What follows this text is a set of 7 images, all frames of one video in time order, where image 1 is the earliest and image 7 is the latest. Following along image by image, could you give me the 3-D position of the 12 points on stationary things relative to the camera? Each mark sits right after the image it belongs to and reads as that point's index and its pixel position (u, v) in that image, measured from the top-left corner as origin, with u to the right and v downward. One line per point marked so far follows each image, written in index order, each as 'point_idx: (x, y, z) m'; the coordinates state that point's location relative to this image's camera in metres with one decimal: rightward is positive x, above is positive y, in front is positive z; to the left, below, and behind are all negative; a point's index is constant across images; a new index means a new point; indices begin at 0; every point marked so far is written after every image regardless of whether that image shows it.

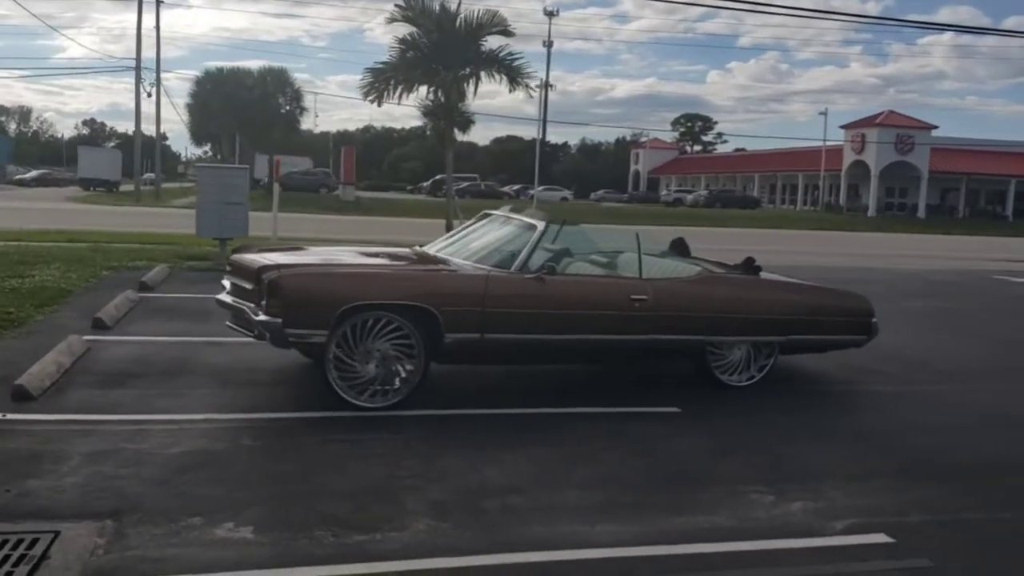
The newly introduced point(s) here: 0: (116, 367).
0: (-3.0, -0.6, +8.2) m
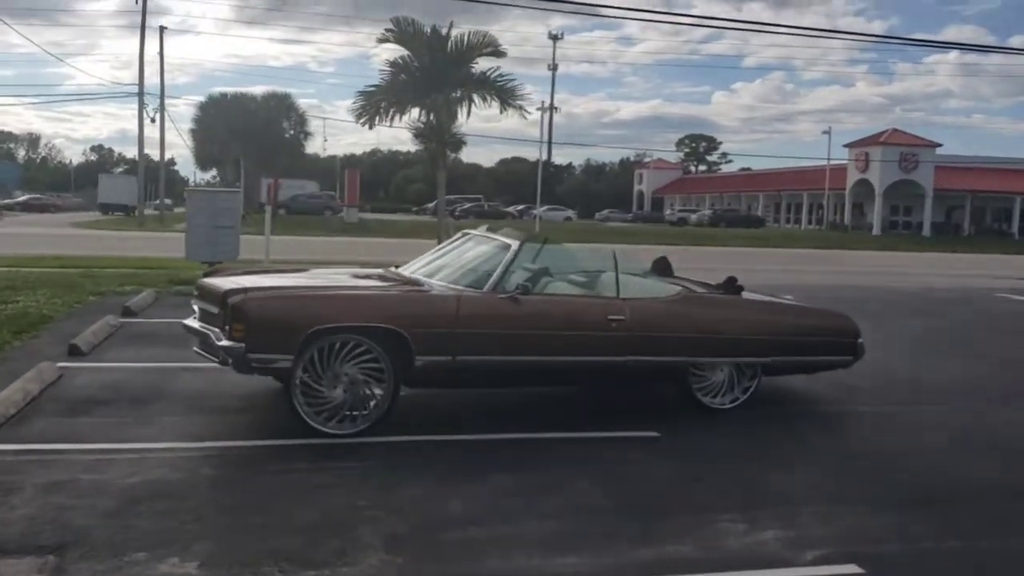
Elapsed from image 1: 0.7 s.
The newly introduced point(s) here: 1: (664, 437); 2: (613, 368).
0: (-3.2, -0.8, +8.0) m
1: (+1.0, -1.0, +7.5) m
2: (+0.7, -0.6, +7.9) m
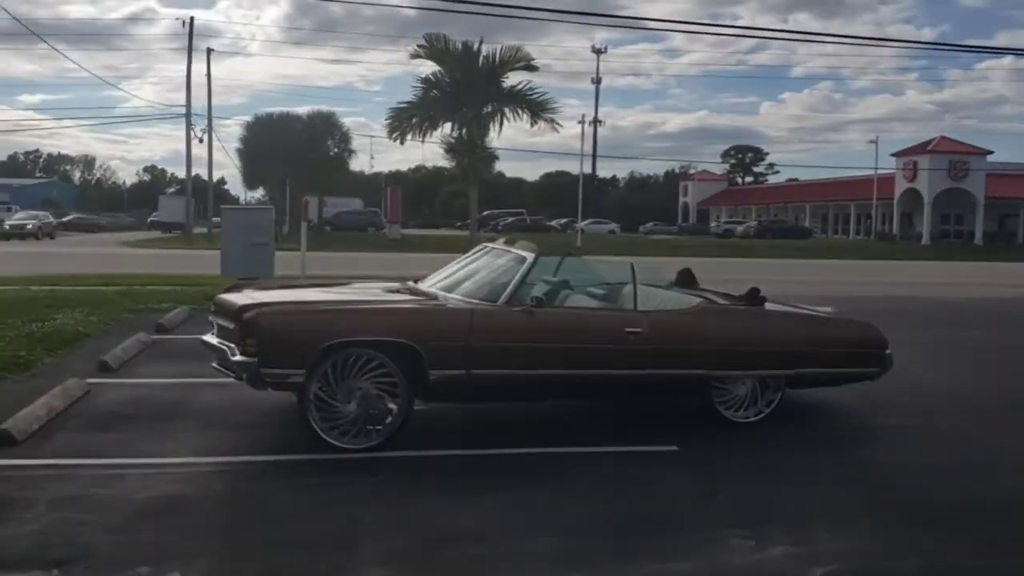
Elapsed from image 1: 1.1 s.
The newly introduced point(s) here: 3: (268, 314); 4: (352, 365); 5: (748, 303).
0: (-3.0, -0.9, +8.1) m
1: (+1.2, -1.1, +7.4) m
2: (+0.9, -0.7, +7.8) m
3: (-1.6, -0.2, +6.9) m
4: (-1.1, -0.5, +7.2) m
5: (+1.9, -0.1, +8.4) m
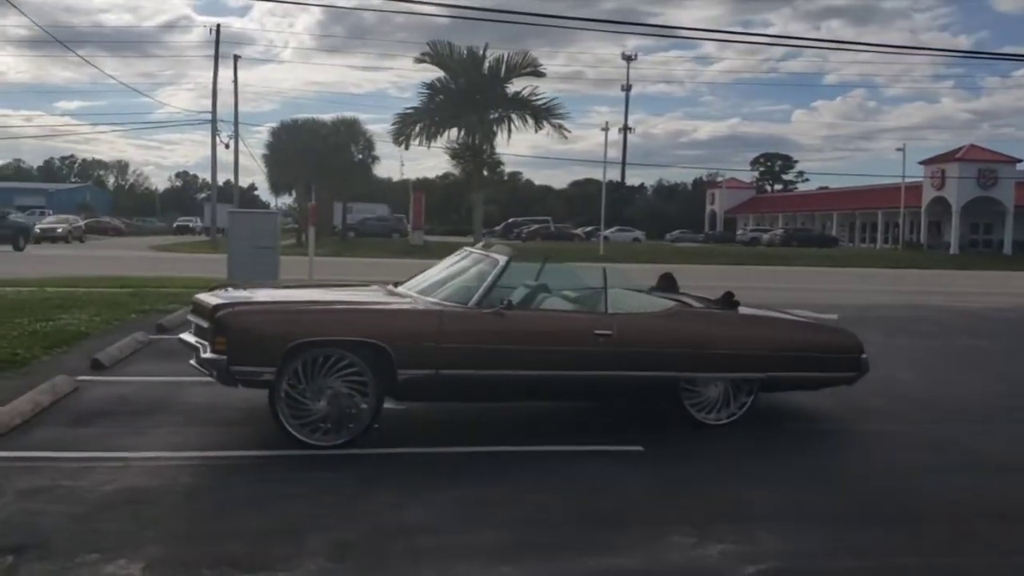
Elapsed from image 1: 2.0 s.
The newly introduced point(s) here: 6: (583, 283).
0: (-3.2, -0.9, +8.4) m
1: (+0.9, -1.1, +7.5) m
2: (+0.7, -0.7, +7.9) m
3: (-1.8, -0.2, +7.1) m
4: (-1.3, -0.5, +7.3) m
5: (+1.7, -0.1, +8.5) m
6: (+0.5, 0.0, +8.1) m
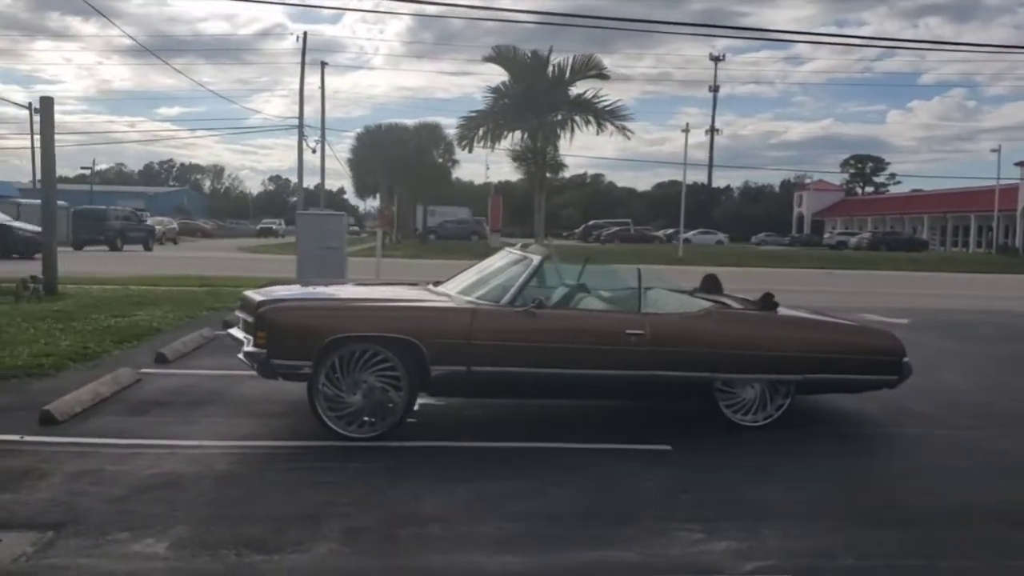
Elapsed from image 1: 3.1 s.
0: (-2.9, -0.9, +8.8) m
1: (+1.1, -1.1, +7.5) m
2: (+0.9, -0.7, +8.0) m
3: (-1.6, -0.2, +7.4) m
4: (-1.1, -0.5, +7.6) m
5: (+2.0, -0.2, +8.5) m
6: (+0.8, 0.0, +8.2) m
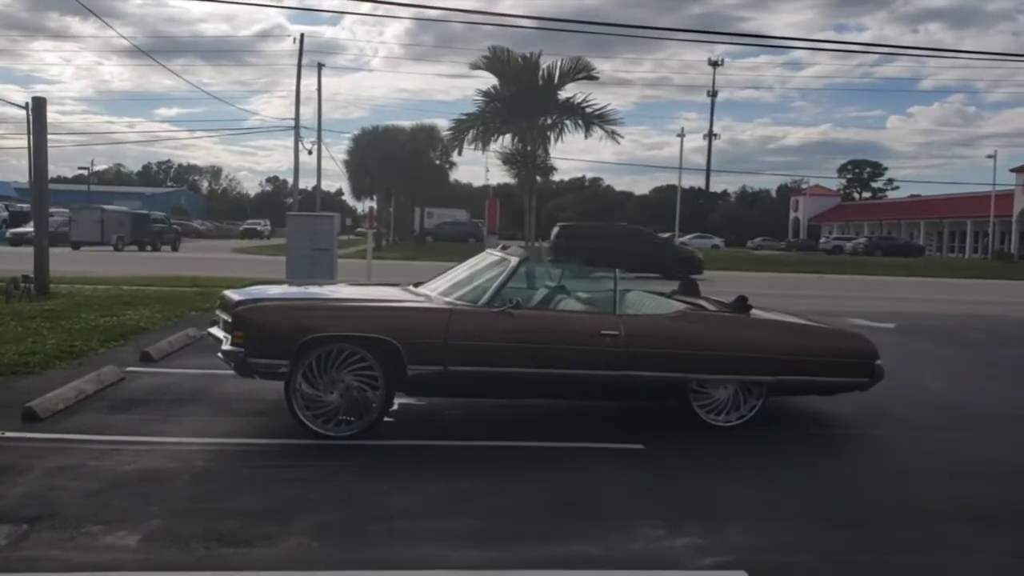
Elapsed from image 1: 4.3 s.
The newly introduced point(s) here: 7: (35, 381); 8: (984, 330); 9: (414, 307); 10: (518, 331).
0: (-3.1, -0.9, +8.9) m
1: (+1.0, -1.1, +7.7) m
2: (+0.7, -0.7, +8.1) m
3: (-1.8, -0.2, +7.5) m
4: (-1.3, -0.5, +7.7) m
5: (+1.8, -0.2, +8.7) m
6: (+0.6, 0.0, +8.3) m
7: (-4.0, -0.8, +9.1) m
8: (+7.0, -0.6, +15.8) m
9: (-0.7, -0.1, +7.8) m
10: (+0.1, -0.3, +7.9) m
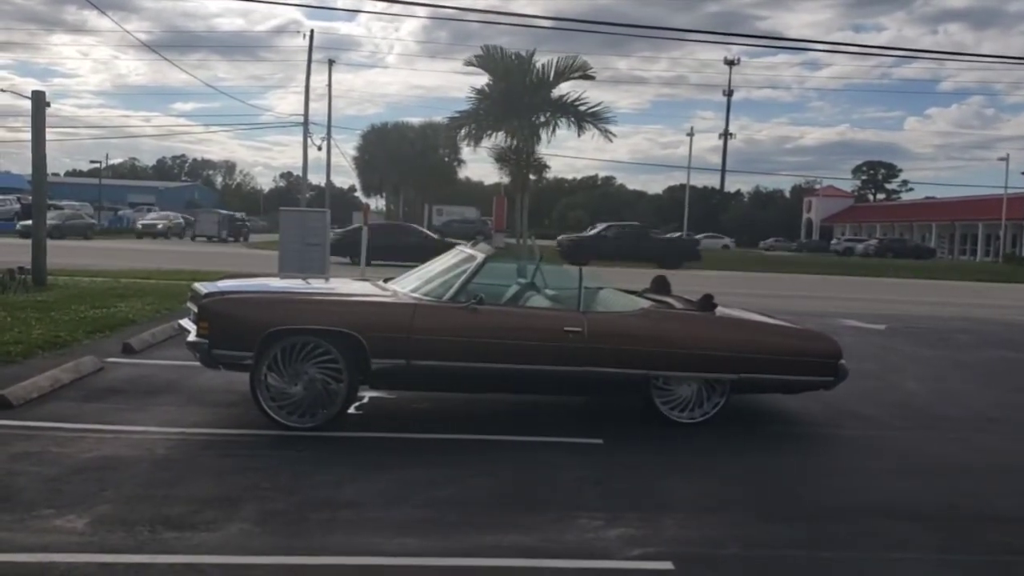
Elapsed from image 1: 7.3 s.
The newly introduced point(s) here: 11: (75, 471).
0: (-3.4, -0.8, +9.1) m
1: (+0.7, -1.1, +7.8) m
2: (+0.5, -0.7, +8.2) m
3: (-2.0, -0.1, +7.7) m
4: (-1.5, -0.5, +7.8) m
5: (+1.5, -0.2, +8.8) m
6: (+0.4, 0.0, +8.4) m
7: (-4.3, -0.7, +9.3) m
8: (+6.8, -0.7, +15.9) m
9: (-1.0, -0.1, +7.9) m
10: (-0.2, -0.3, +8.0) m
11: (-2.6, -1.1, +6.5) m
